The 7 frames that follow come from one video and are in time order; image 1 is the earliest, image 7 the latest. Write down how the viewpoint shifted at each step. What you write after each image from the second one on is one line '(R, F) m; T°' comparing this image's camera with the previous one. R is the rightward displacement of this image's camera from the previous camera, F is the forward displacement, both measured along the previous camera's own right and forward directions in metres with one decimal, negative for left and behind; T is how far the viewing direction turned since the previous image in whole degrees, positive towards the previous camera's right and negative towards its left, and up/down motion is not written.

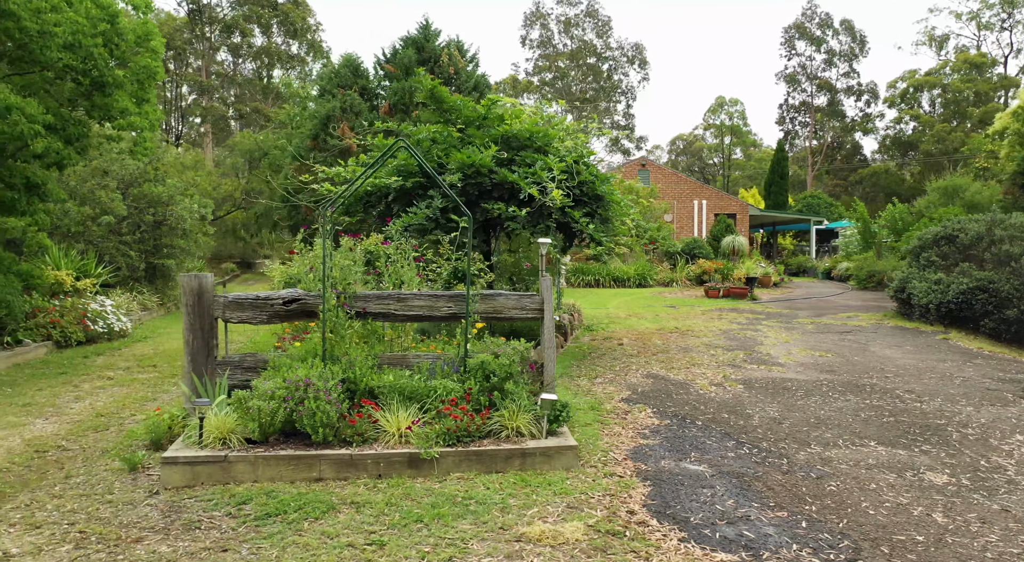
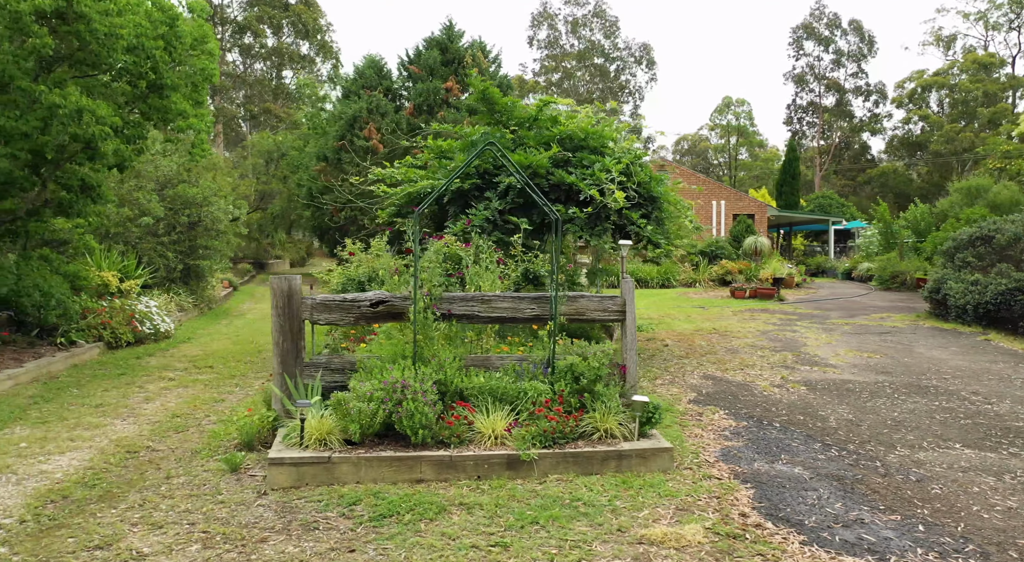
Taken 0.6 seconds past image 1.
(-0.5, 0.0) m; -1°
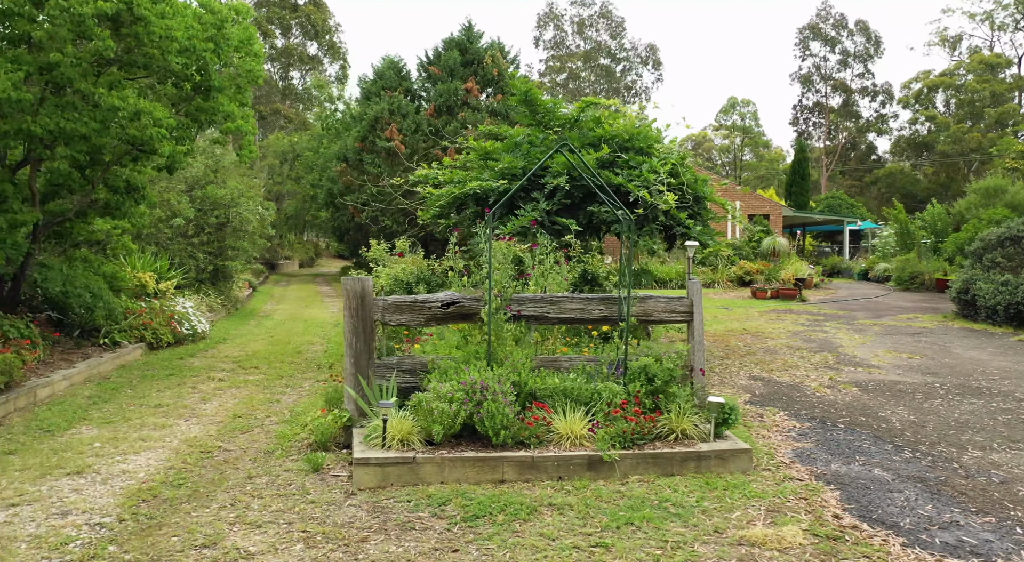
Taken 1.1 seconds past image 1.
(-0.4, 0.0) m; -1°
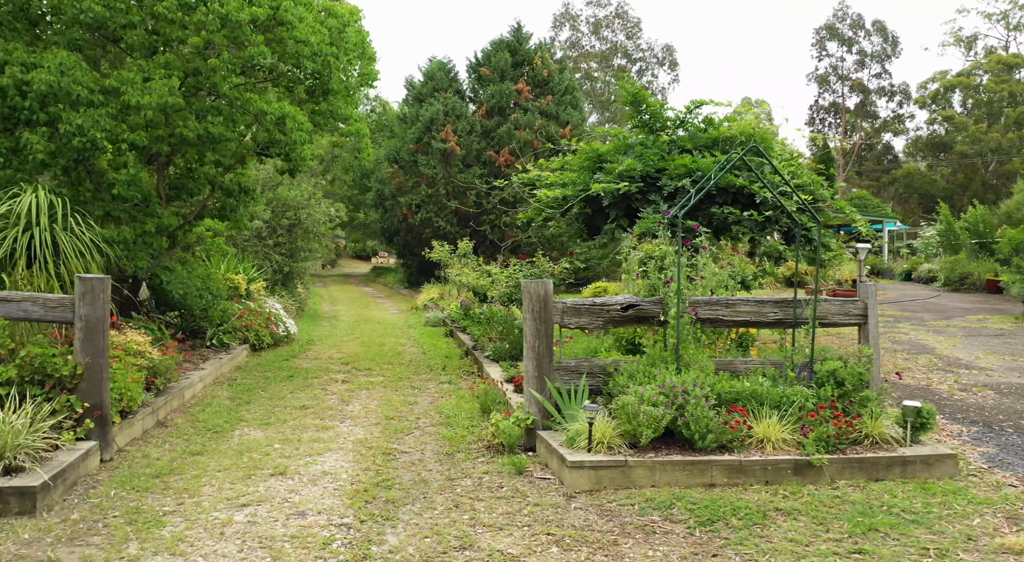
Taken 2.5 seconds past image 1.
(-1.1, 0.0) m; -2°
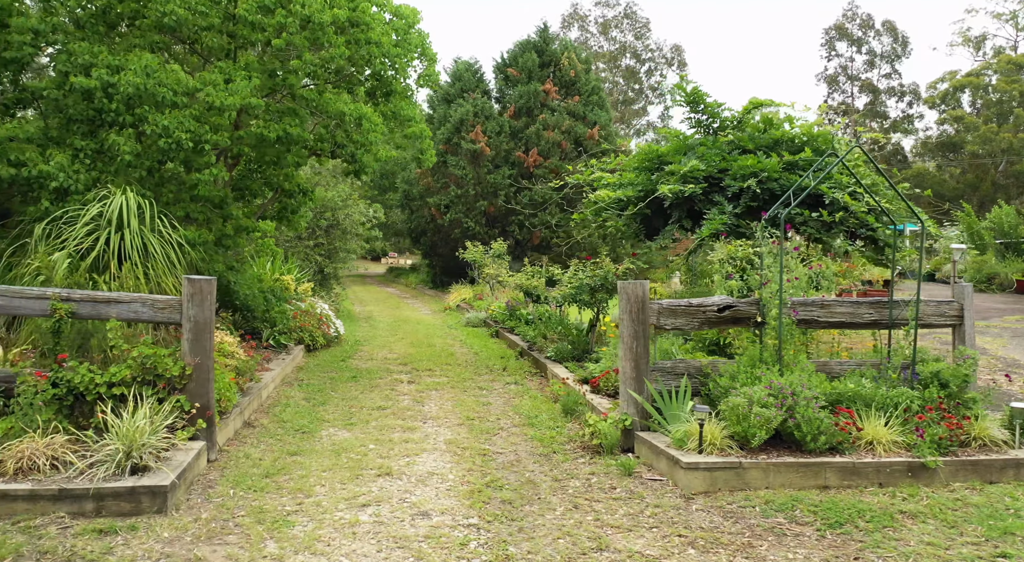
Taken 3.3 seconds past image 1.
(-0.6, 0.0) m; -1°
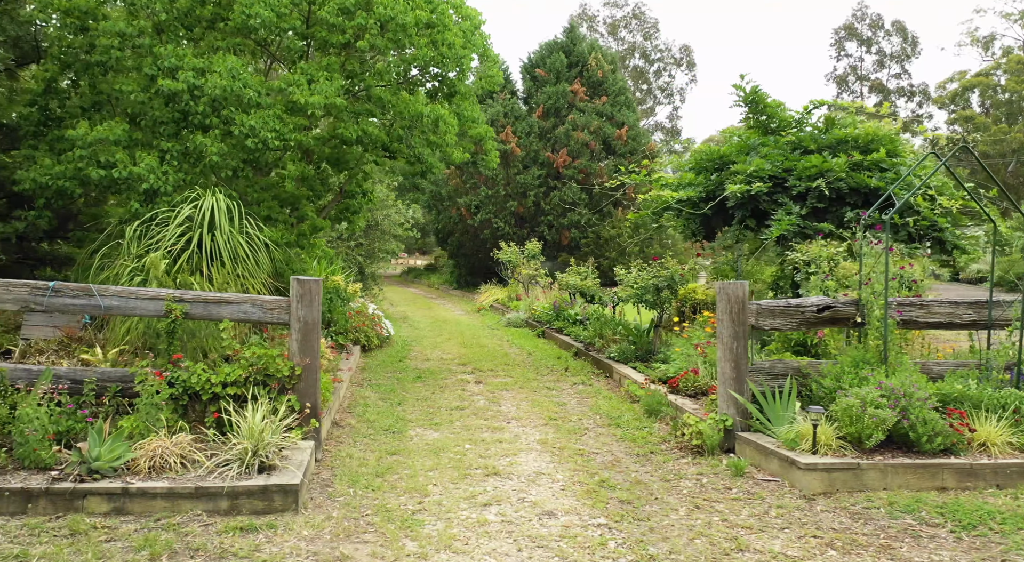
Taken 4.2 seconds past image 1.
(-0.6, 0.0) m; -1°
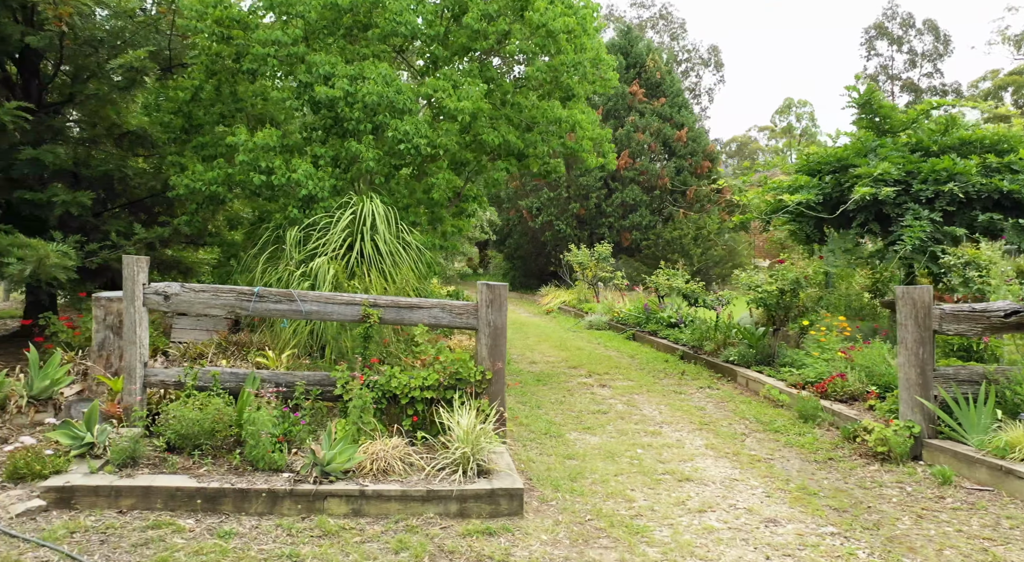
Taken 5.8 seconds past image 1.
(-1.0, 0.0) m; -3°
